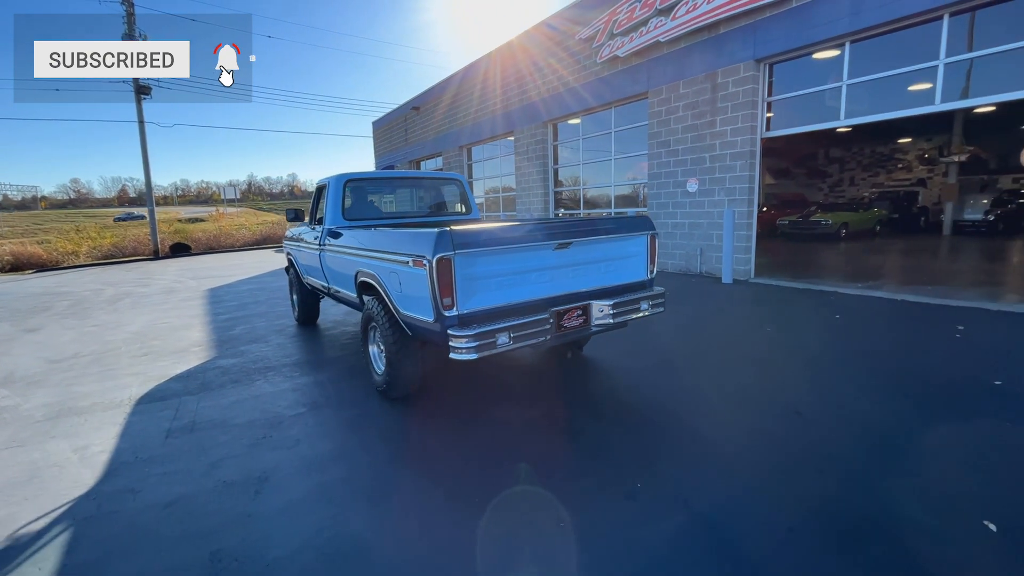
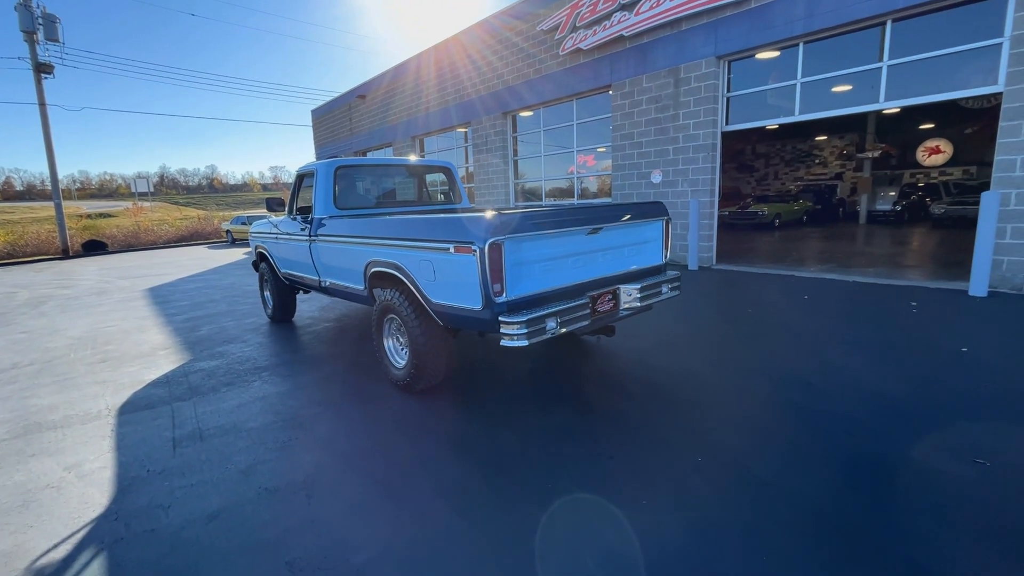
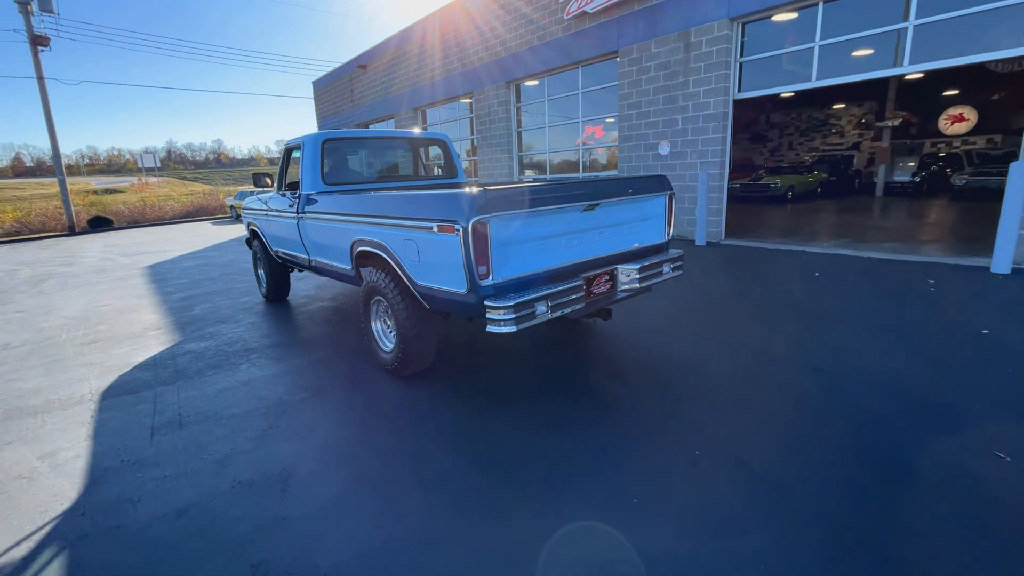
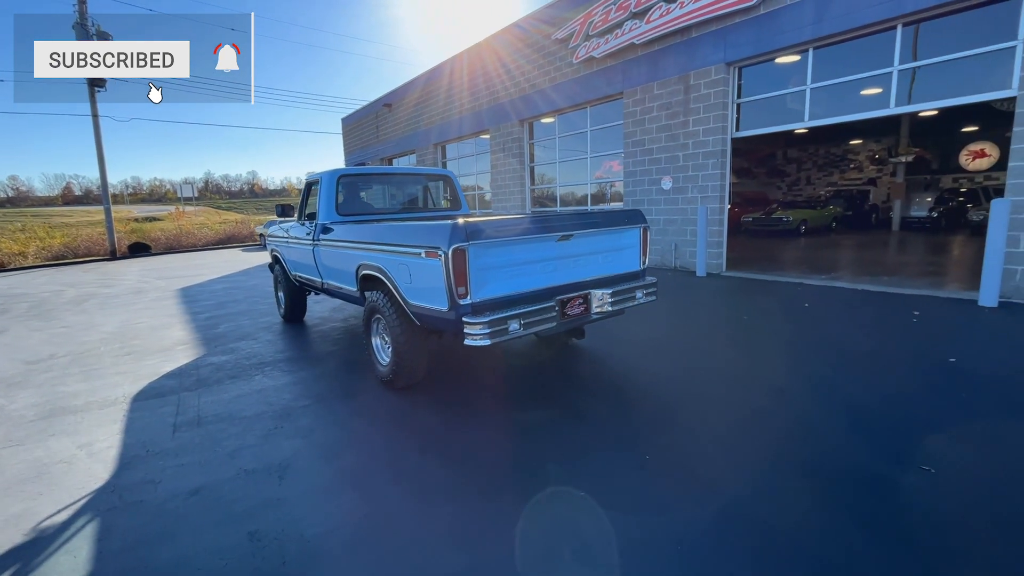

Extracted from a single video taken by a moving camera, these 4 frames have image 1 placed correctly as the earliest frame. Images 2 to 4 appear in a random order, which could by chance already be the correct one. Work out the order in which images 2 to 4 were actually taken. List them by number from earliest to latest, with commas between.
4, 2, 3
